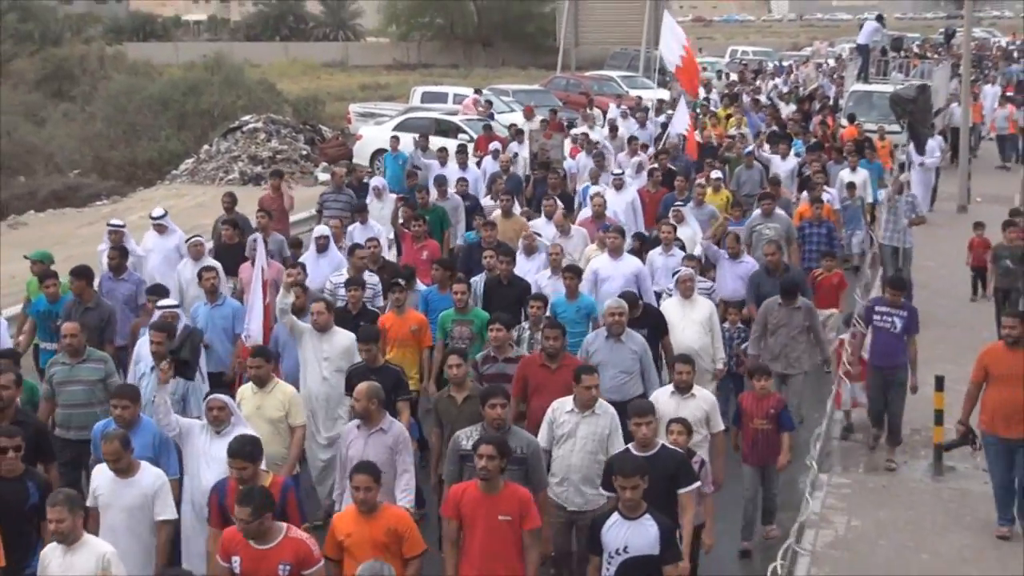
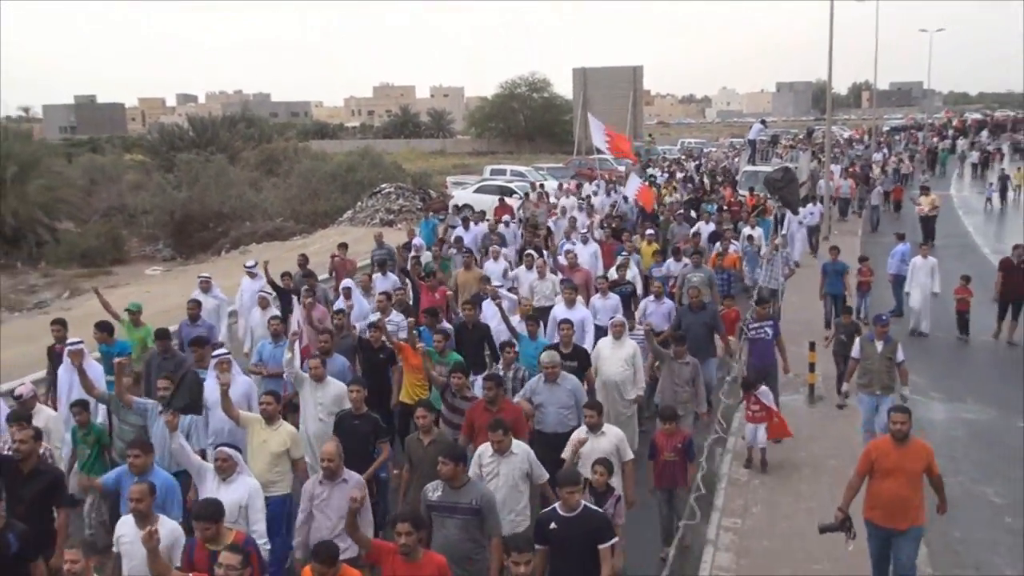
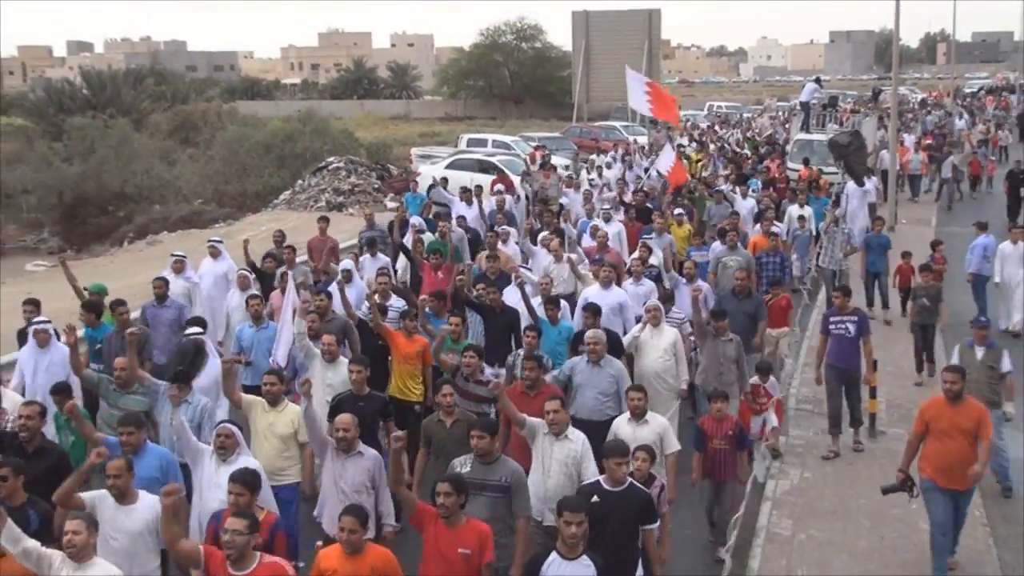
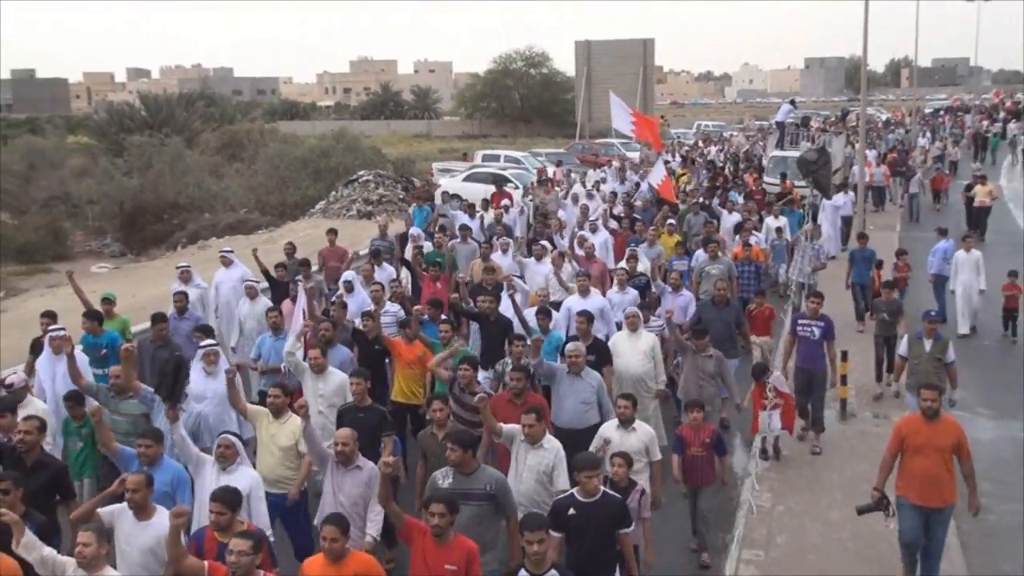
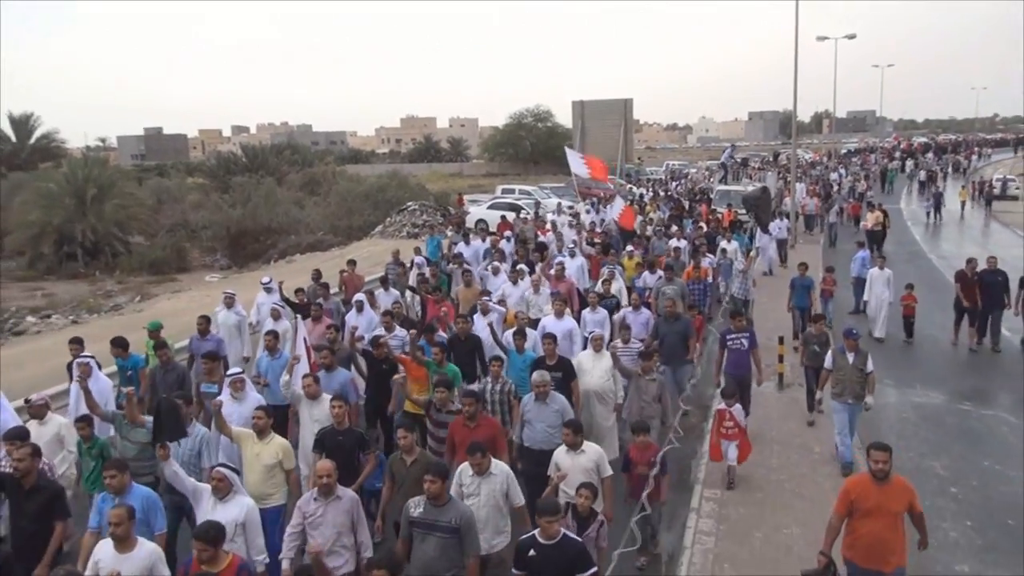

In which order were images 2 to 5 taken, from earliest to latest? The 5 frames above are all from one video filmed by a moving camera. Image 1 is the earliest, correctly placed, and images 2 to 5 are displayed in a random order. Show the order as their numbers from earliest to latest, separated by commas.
3, 4, 2, 5
